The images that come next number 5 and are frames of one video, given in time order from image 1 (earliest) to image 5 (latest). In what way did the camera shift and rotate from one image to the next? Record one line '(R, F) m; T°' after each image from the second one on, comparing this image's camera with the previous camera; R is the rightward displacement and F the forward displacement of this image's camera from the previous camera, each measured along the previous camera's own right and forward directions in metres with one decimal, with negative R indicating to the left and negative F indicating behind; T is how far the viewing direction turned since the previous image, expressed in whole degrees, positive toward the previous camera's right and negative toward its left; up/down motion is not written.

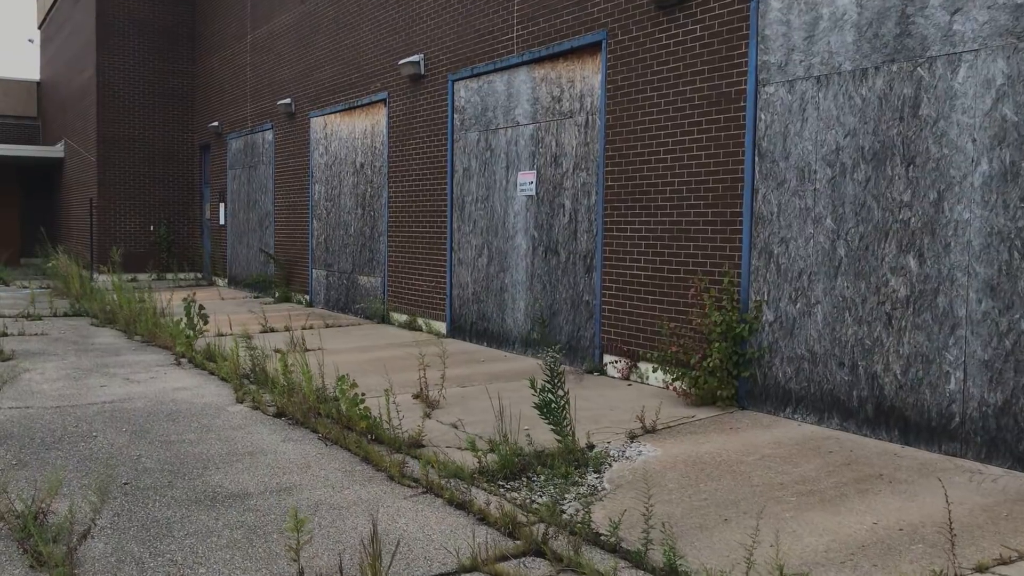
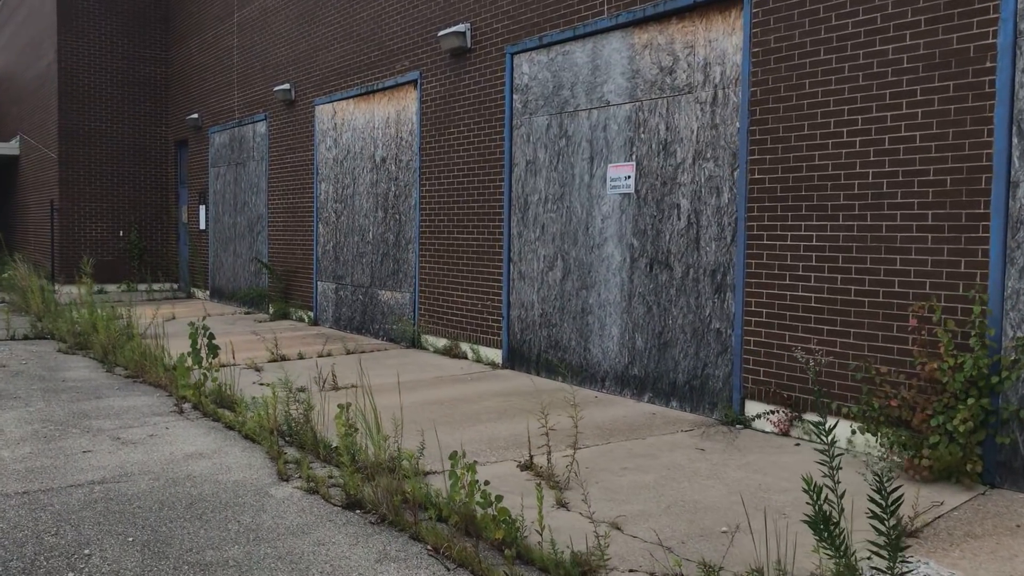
(-1.0, +2.0) m; +2°
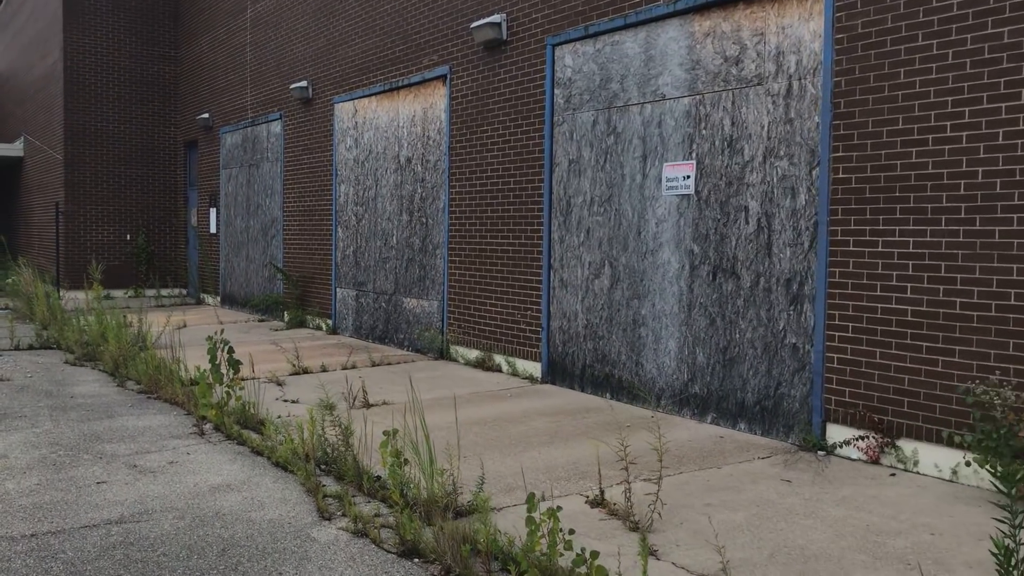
(-0.3, +0.6) m; 0°
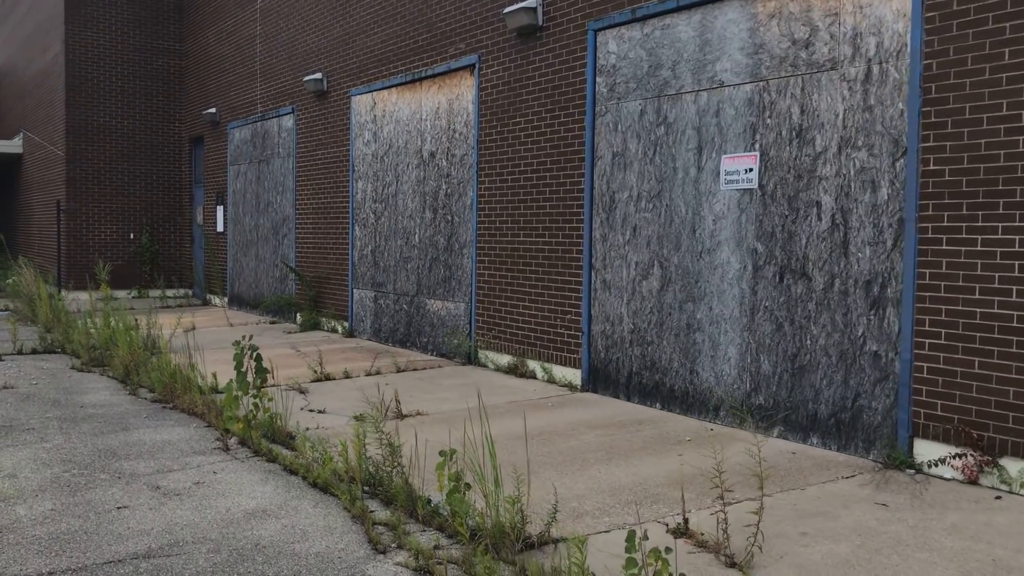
(-0.3, +0.5) m; 0°
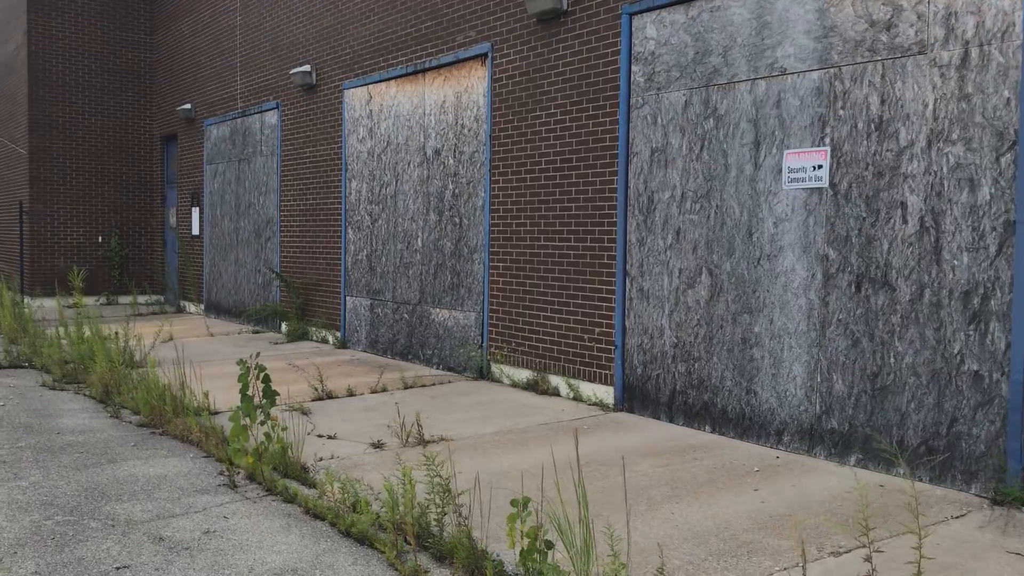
(-0.4, +0.7) m; +2°
